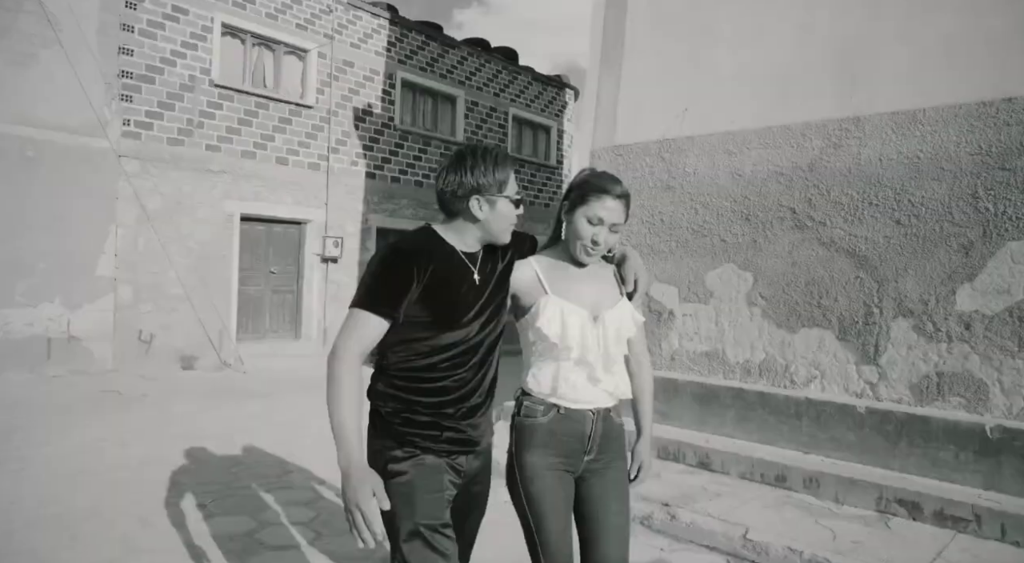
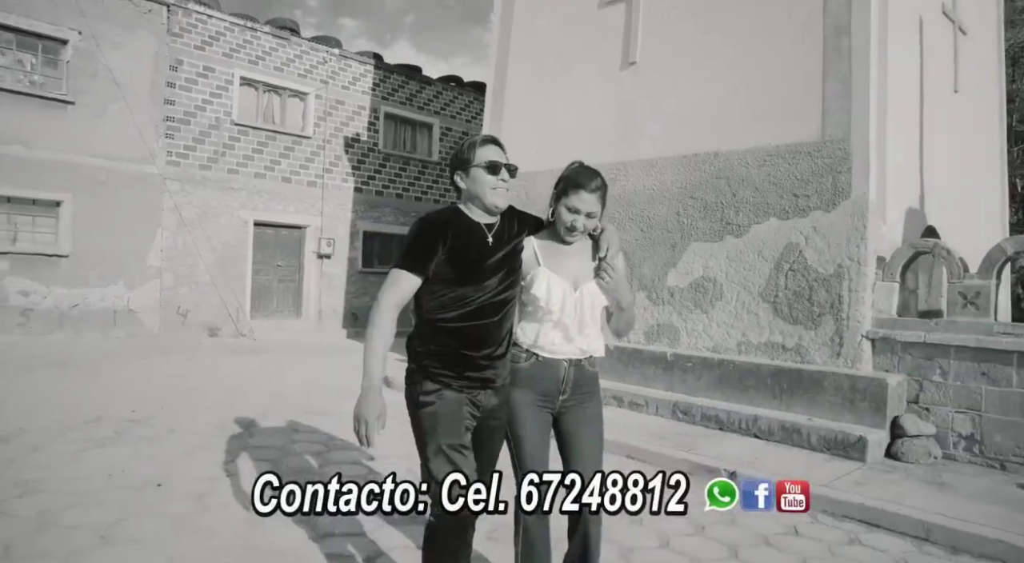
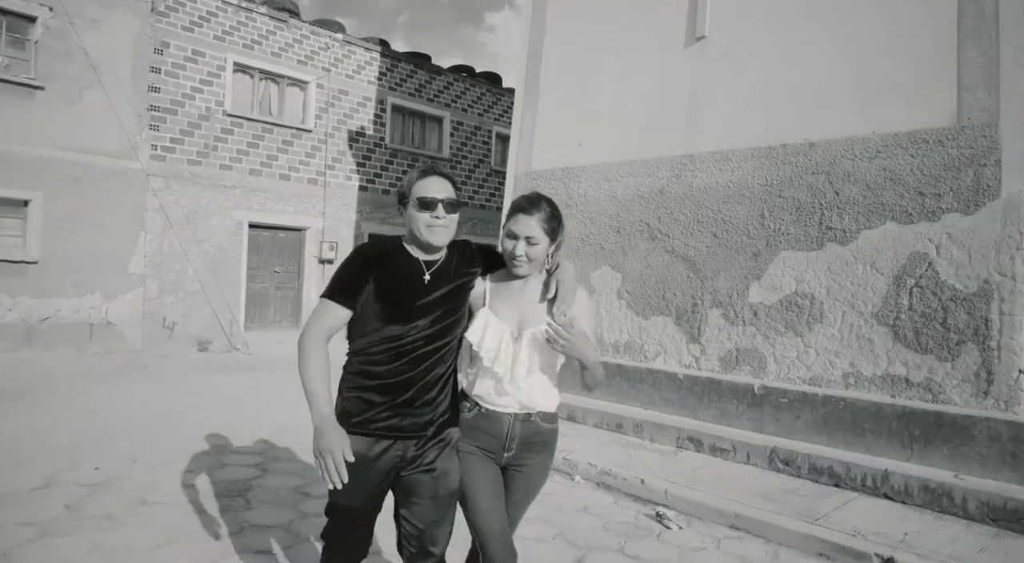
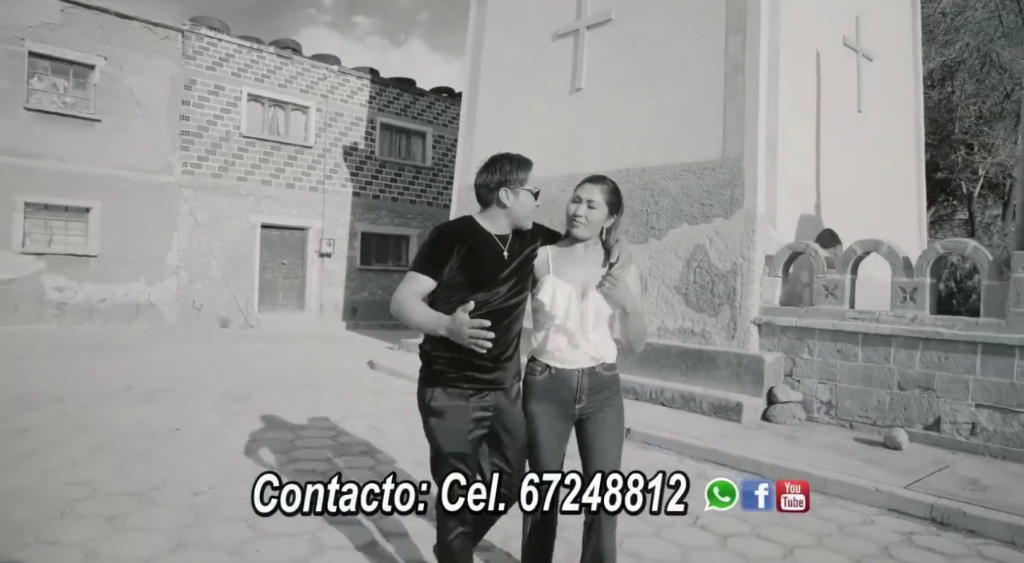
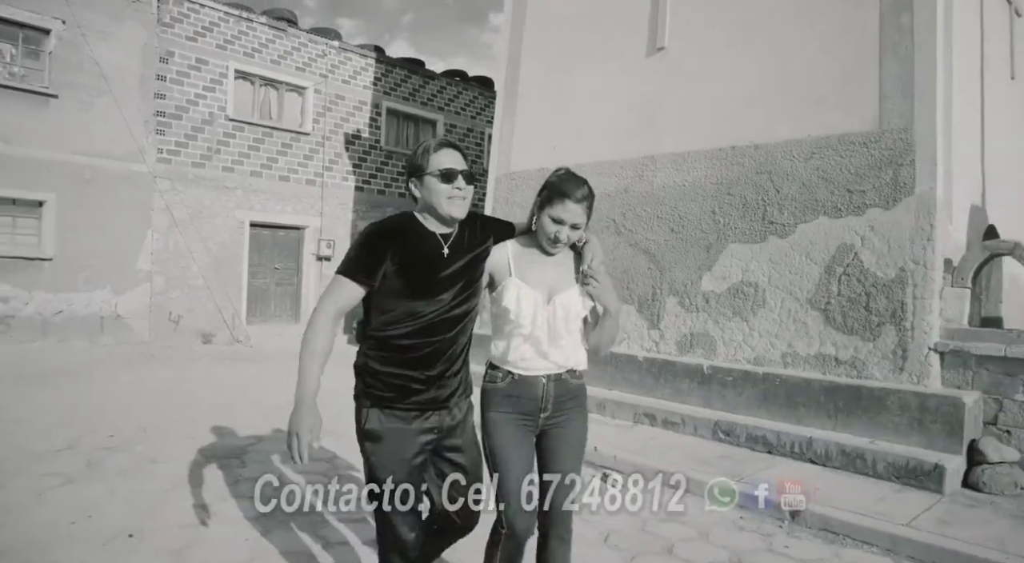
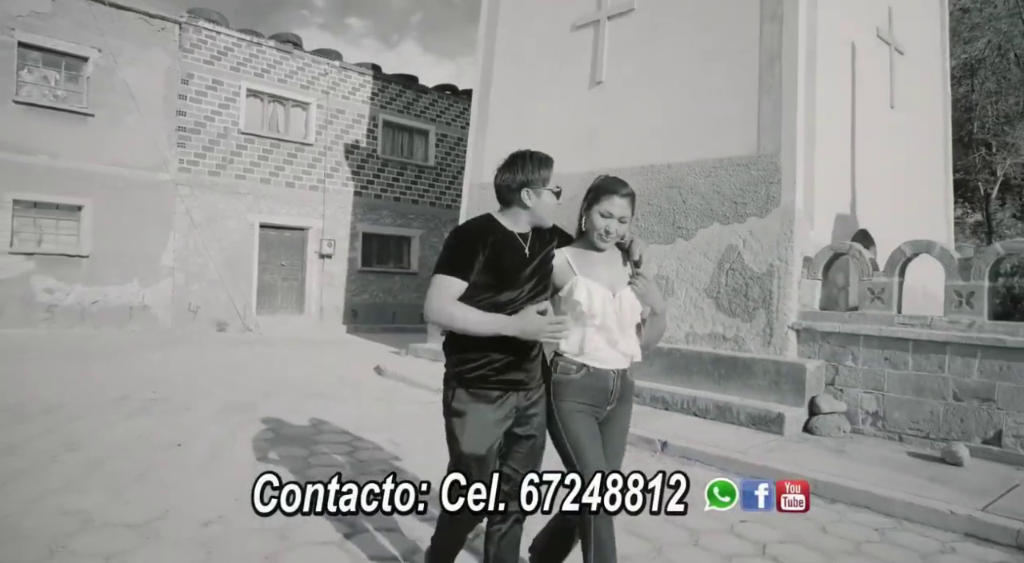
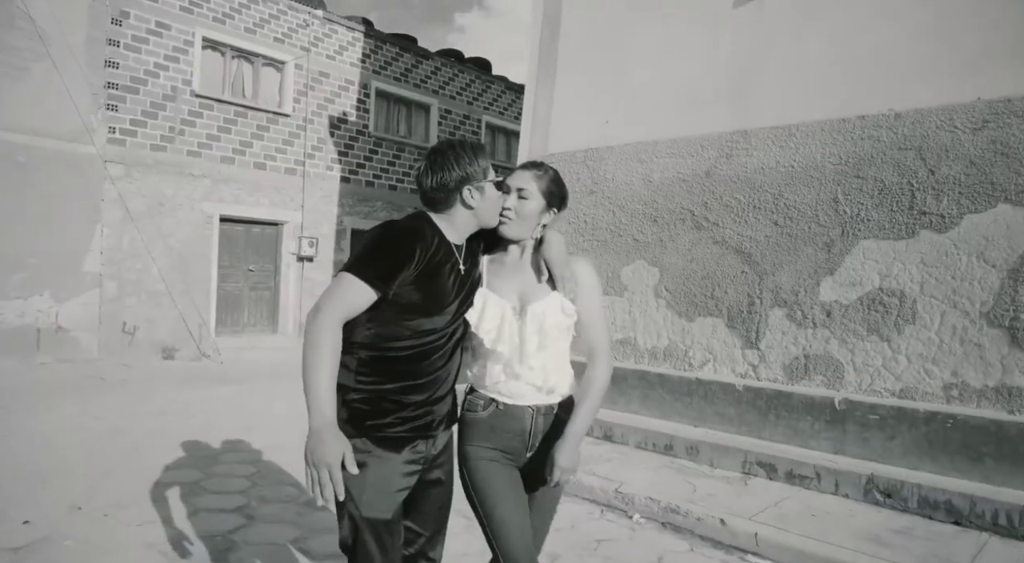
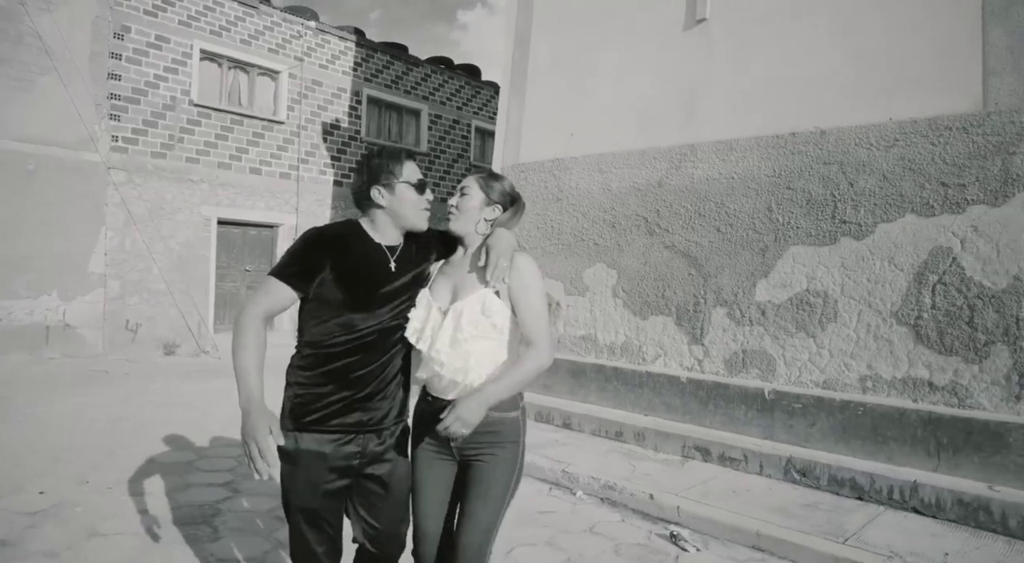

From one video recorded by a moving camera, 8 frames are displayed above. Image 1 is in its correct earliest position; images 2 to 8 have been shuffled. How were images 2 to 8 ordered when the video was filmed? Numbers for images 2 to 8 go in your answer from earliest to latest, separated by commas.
7, 8, 3, 5, 2, 6, 4
